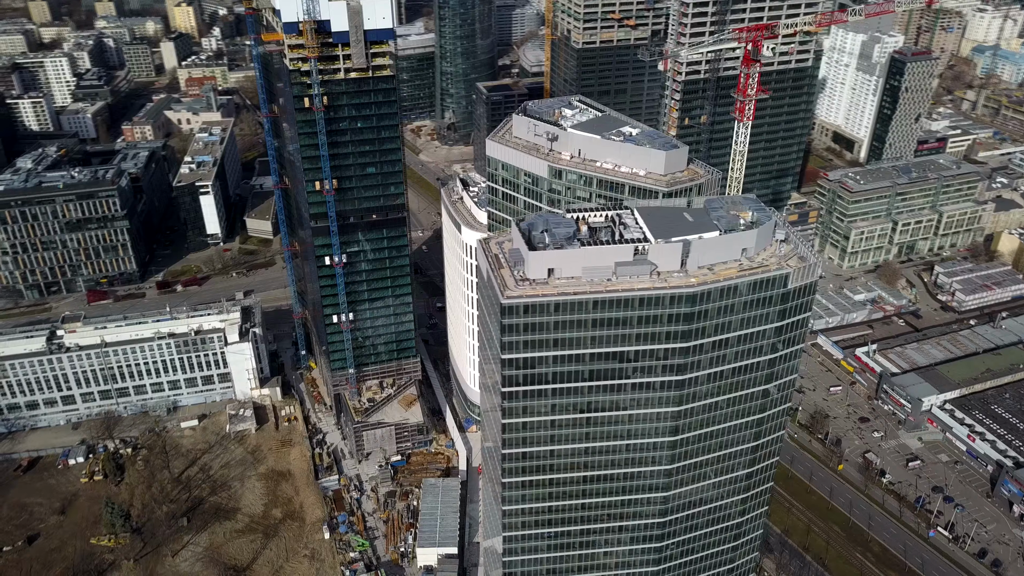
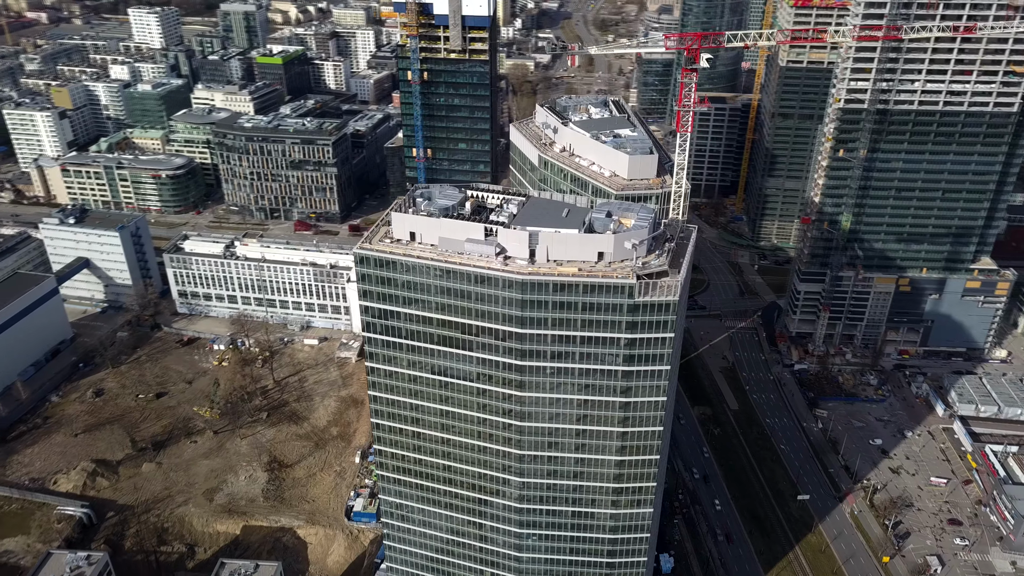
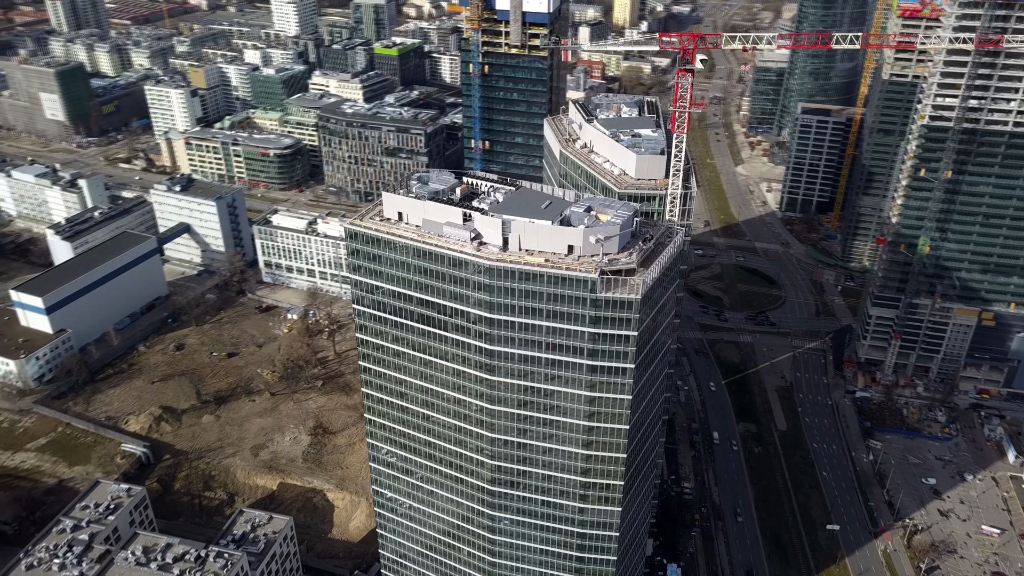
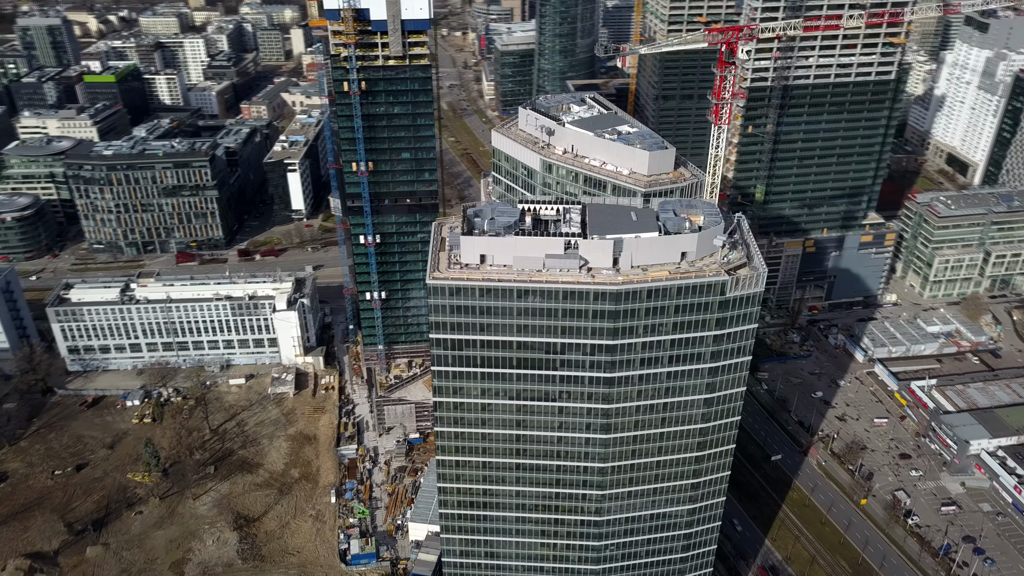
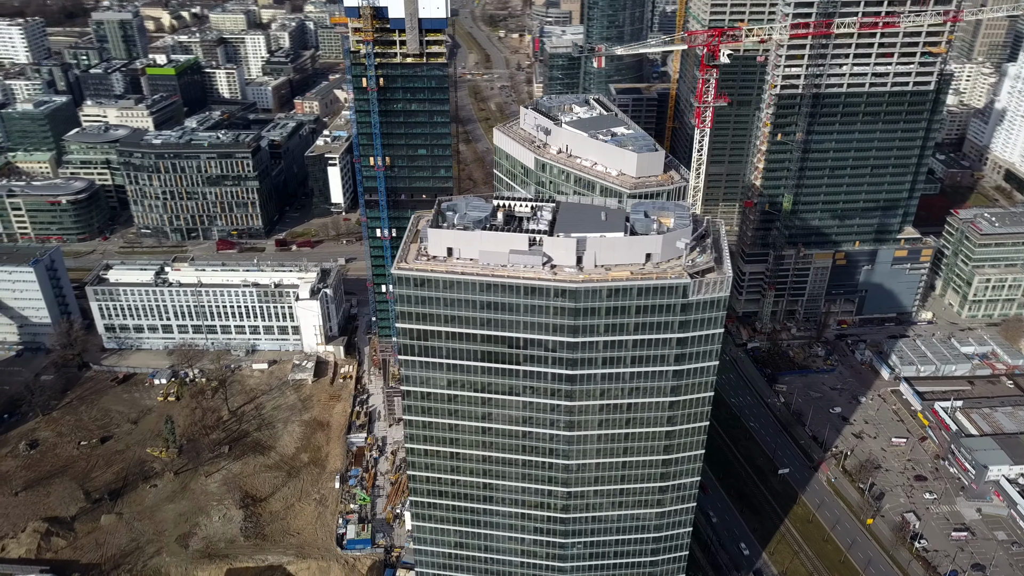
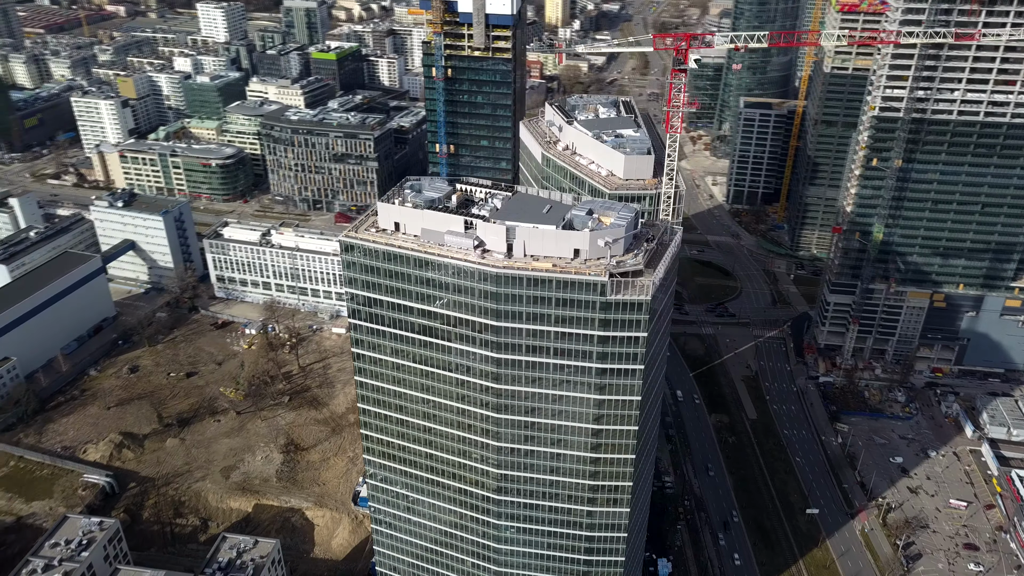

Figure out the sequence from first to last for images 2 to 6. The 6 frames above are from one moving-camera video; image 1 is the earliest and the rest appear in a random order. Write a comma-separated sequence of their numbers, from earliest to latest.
4, 5, 2, 6, 3
